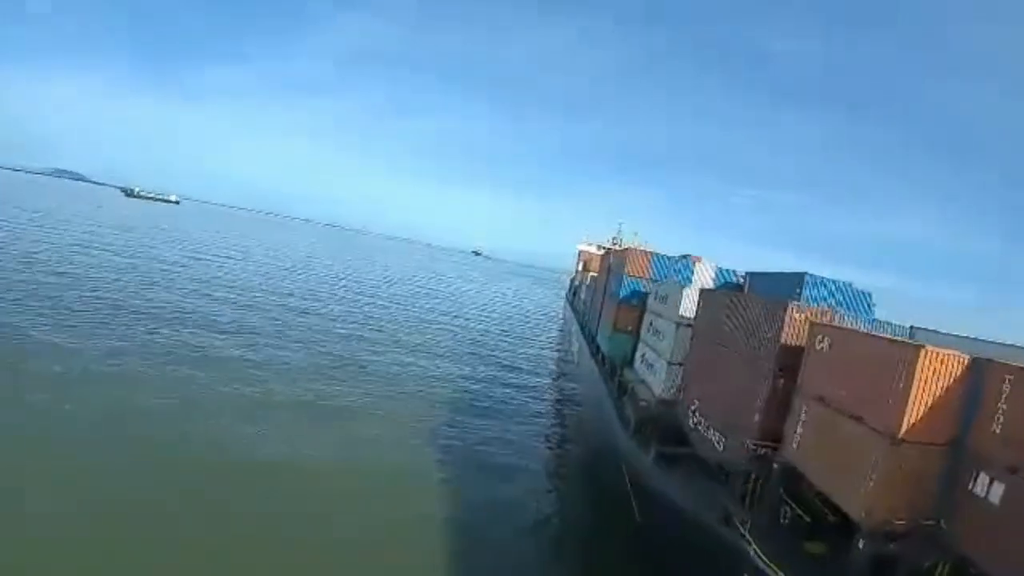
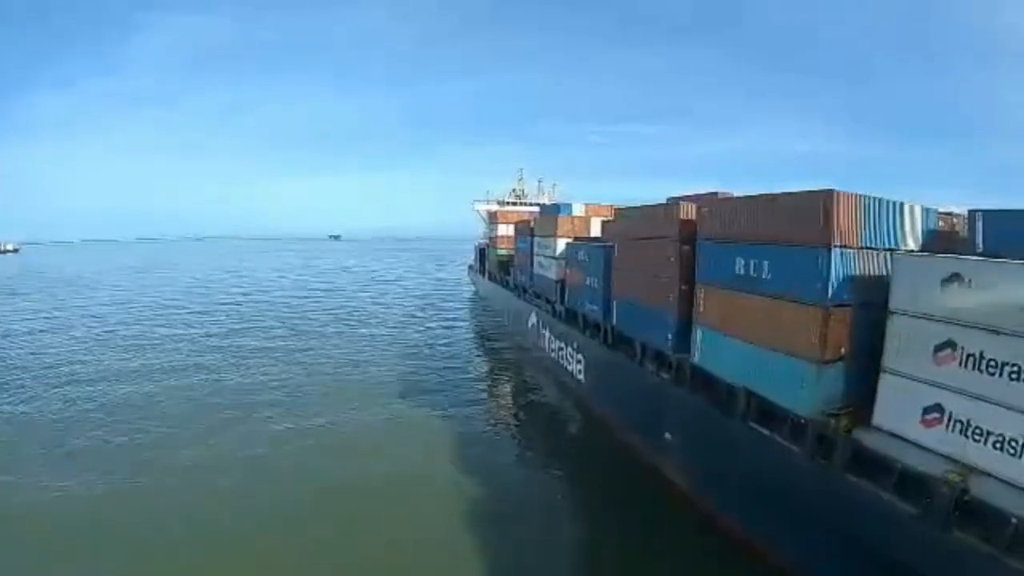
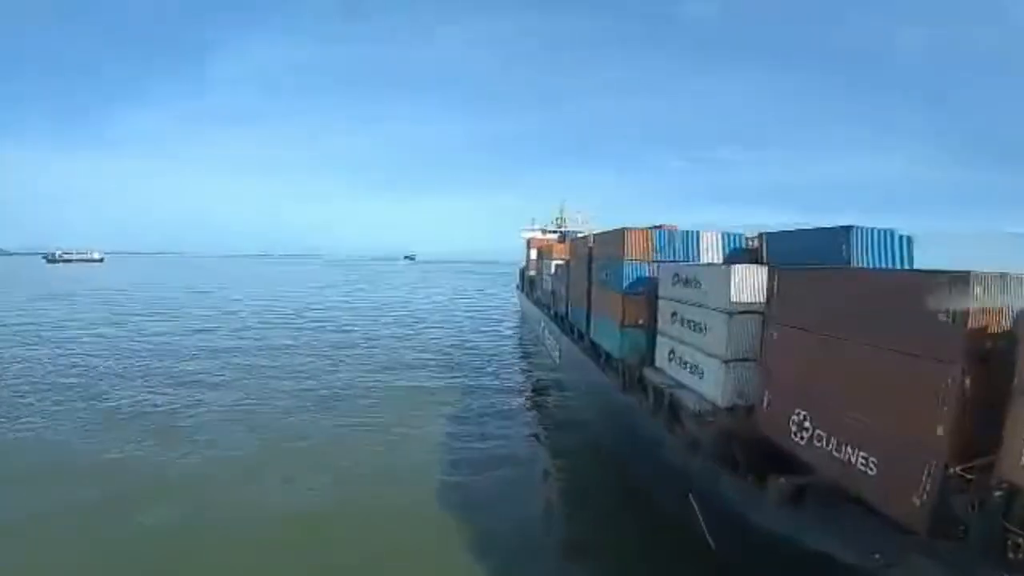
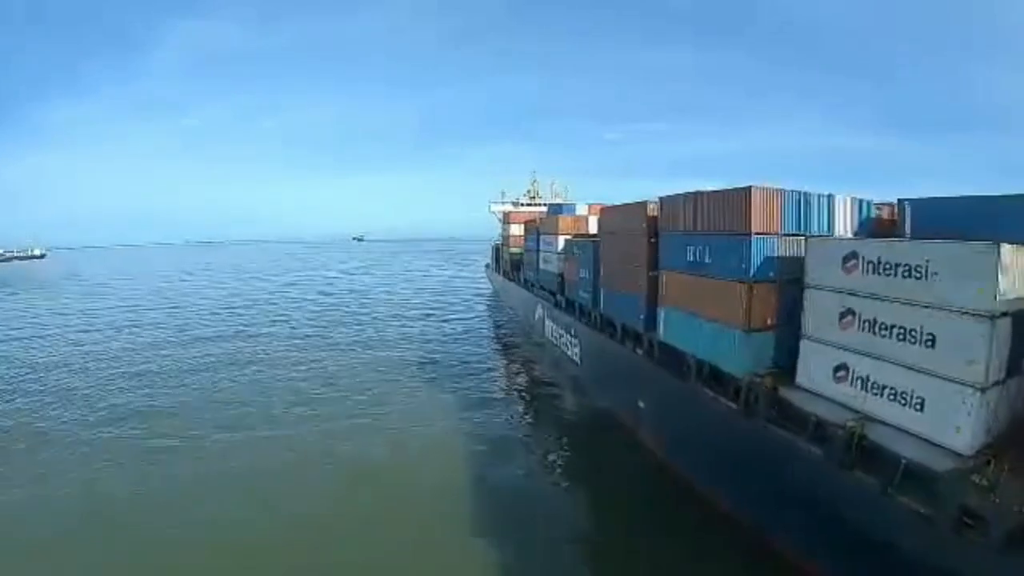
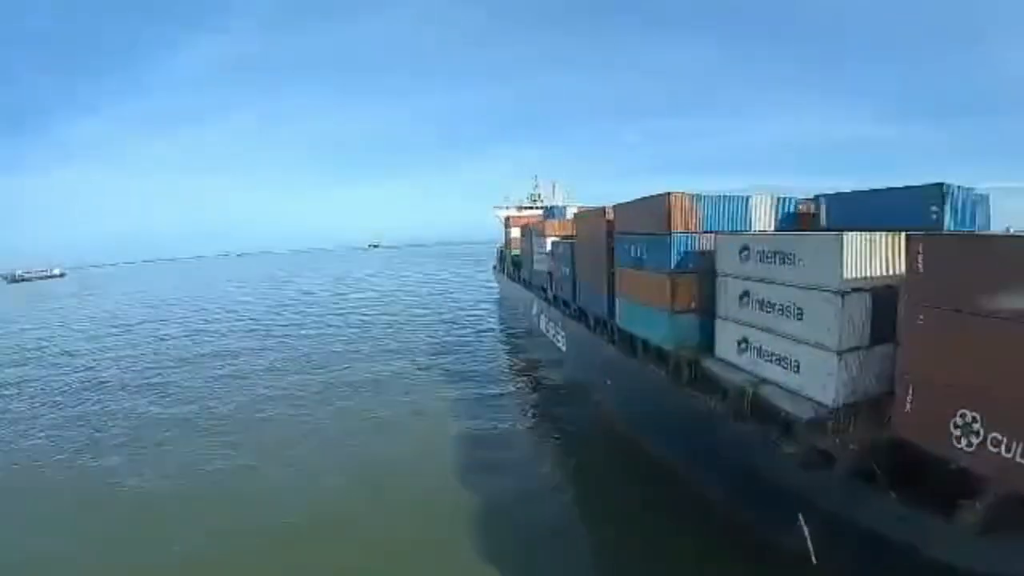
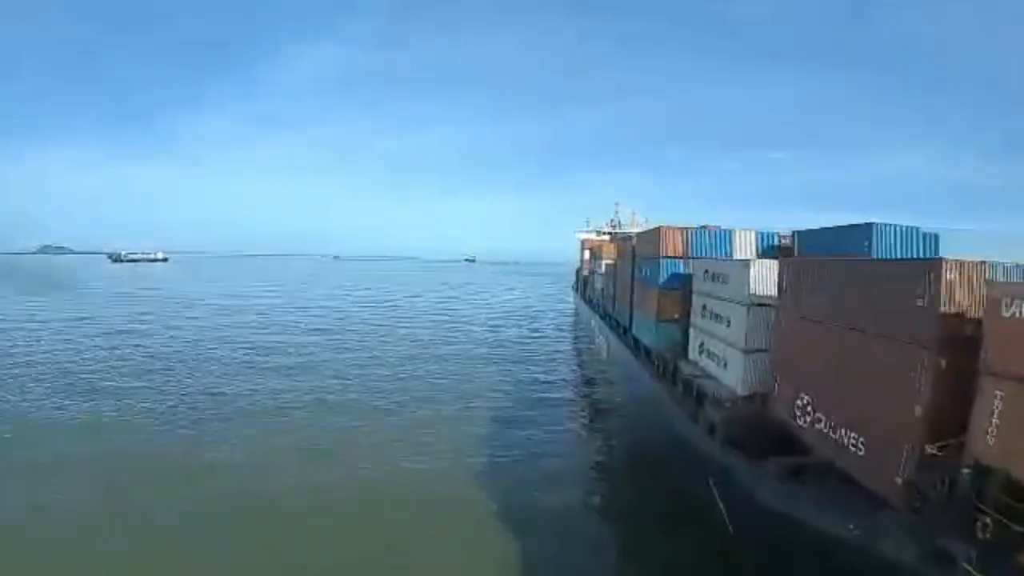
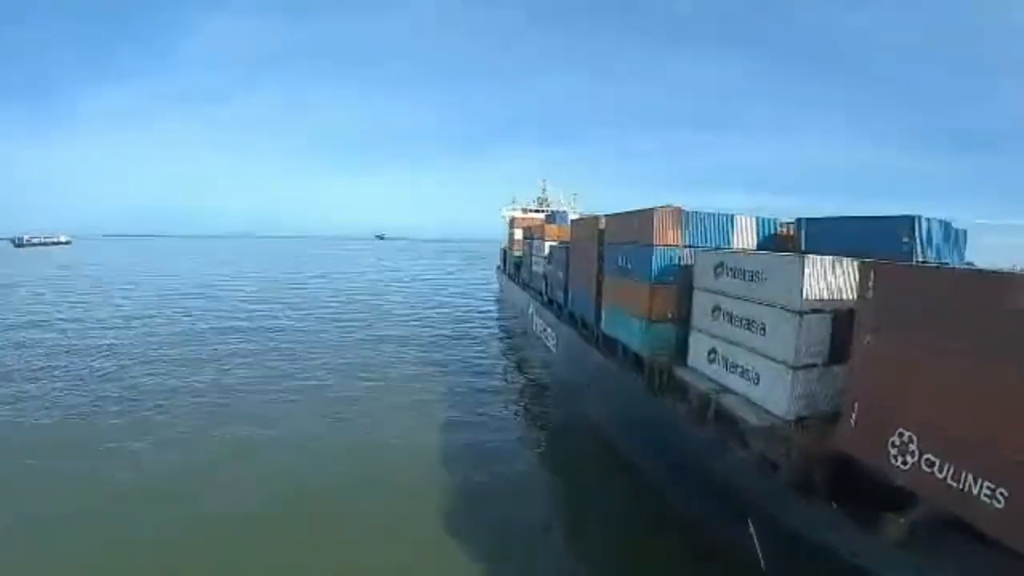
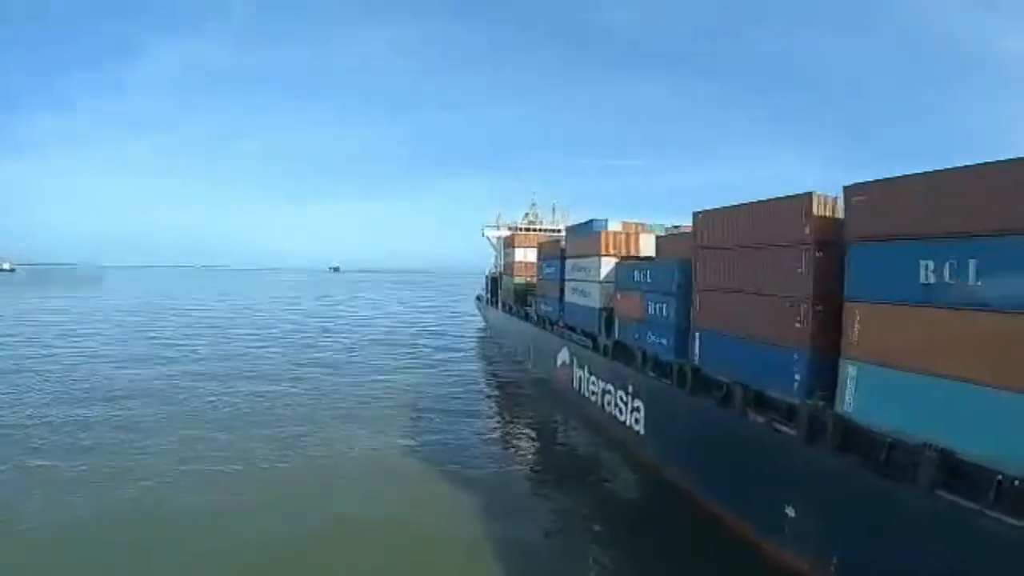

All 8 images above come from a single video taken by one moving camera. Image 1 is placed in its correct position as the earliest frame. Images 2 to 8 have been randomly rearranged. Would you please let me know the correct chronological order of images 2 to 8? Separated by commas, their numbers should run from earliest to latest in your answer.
6, 3, 7, 5, 4, 2, 8
